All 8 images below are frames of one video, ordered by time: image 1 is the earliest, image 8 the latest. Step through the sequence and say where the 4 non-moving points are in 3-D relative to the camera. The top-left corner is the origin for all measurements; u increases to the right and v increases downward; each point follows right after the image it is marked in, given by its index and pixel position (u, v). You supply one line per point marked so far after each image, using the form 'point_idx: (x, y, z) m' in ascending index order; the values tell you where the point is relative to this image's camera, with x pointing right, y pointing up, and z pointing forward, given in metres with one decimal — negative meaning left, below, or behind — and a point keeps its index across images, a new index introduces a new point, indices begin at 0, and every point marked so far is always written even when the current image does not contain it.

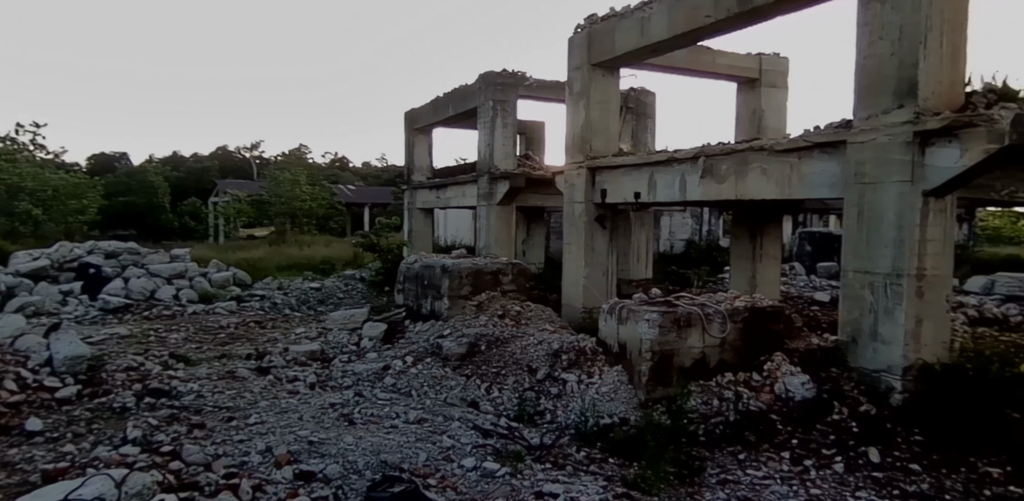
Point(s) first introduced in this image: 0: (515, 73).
0: (+0.1, +3.5, +11.7) m
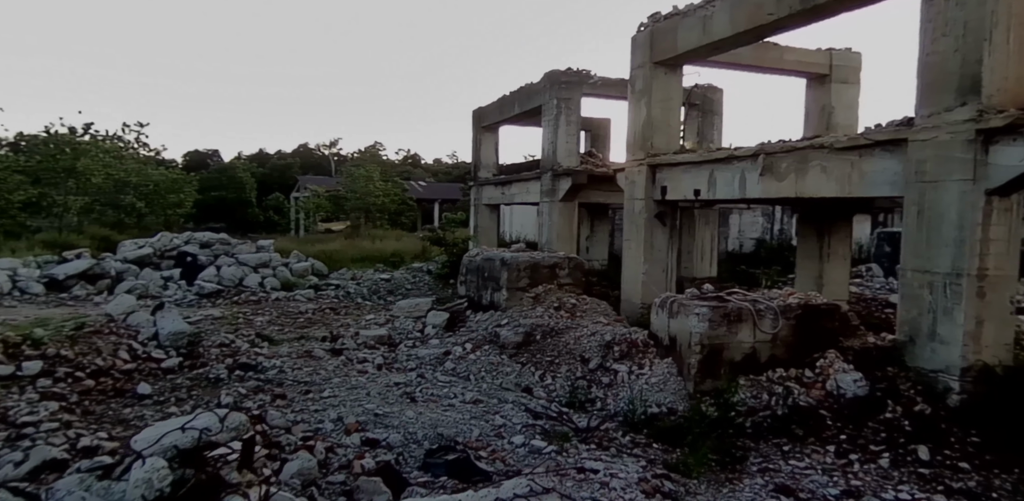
0: (+1.4, +3.6, +11.8) m
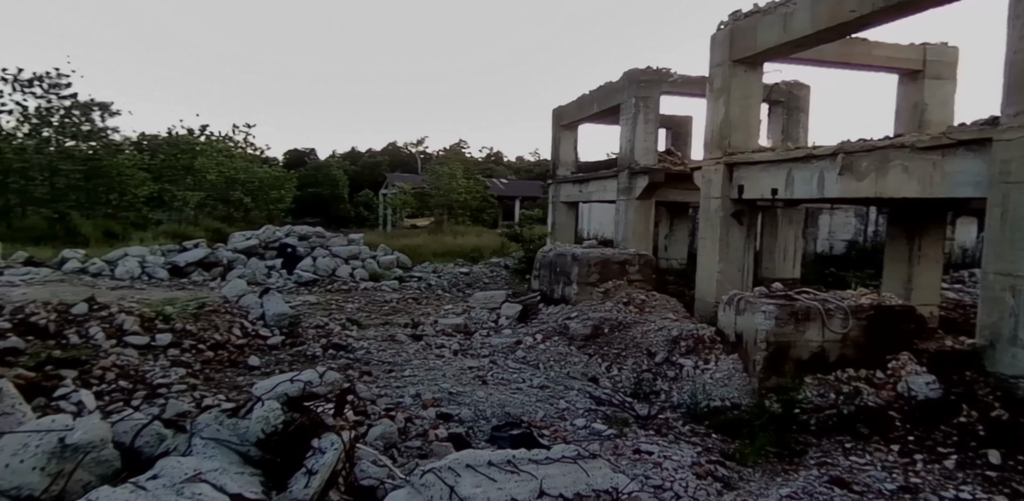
0: (+2.9, +3.6, +11.9) m
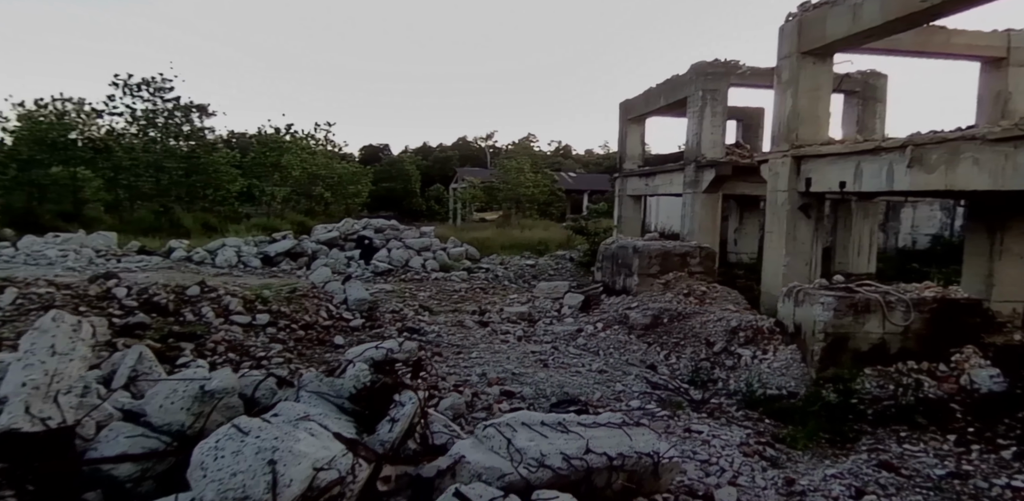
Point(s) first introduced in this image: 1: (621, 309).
0: (+4.3, +3.7, +11.7) m
1: (+1.4, -0.7, +7.5) m
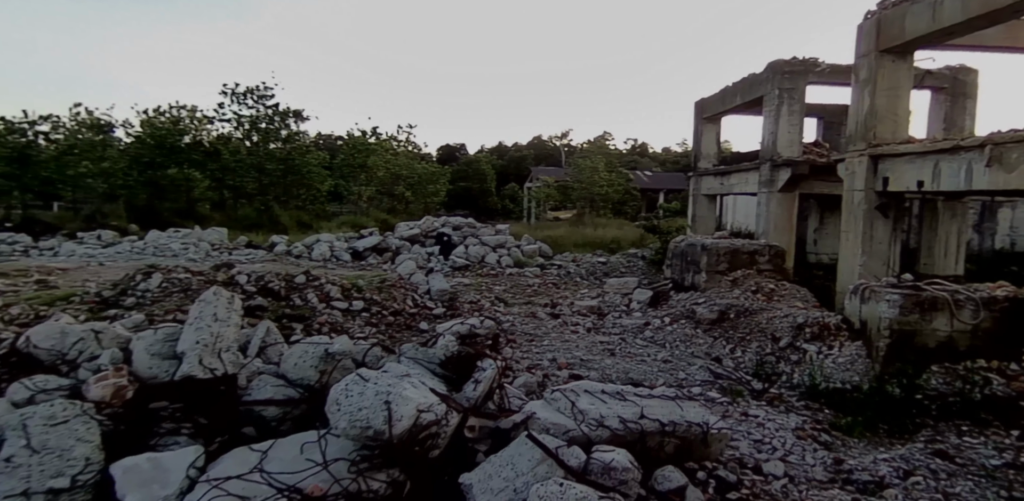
0: (+5.7, +3.8, +11.6) m
1: (+2.3, -0.7, +7.7) m
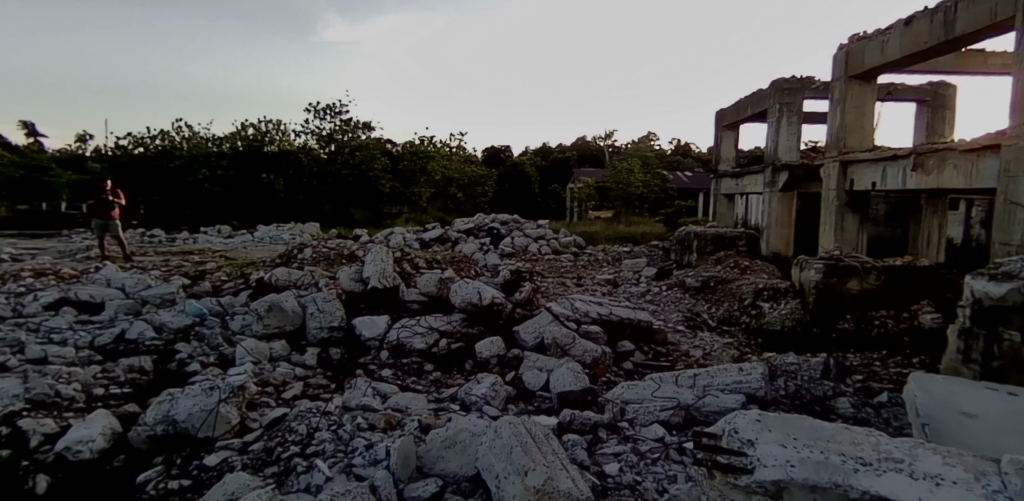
0: (+6.6, +4.0, +13.8) m
1: (+2.9, -0.5, +10.1) m
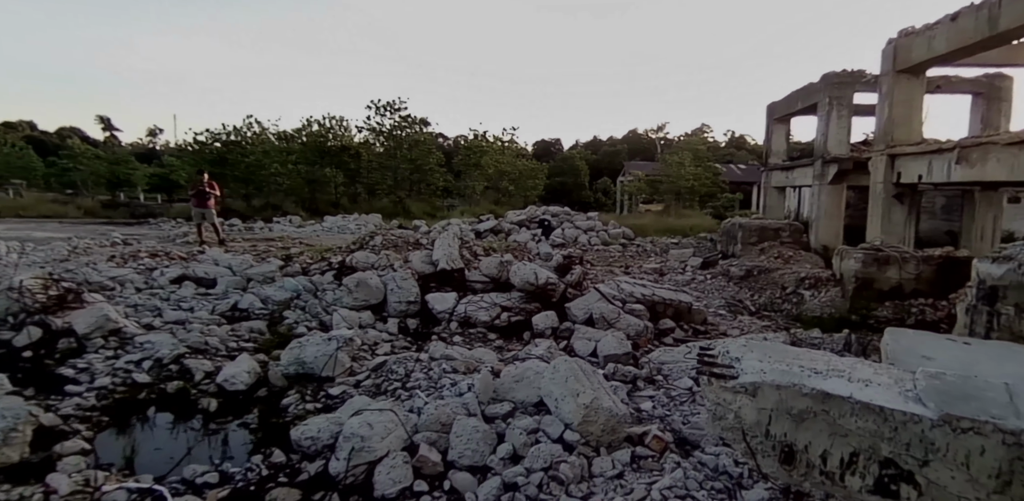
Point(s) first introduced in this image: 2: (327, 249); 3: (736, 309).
0: (+7.9, +4.2, +13.8) m
1: (+3.8, -0.3, +10.6) m
2: (-2.9, 0.0, +9.5) m
3: (+3.2, -0.8, +8.5) m
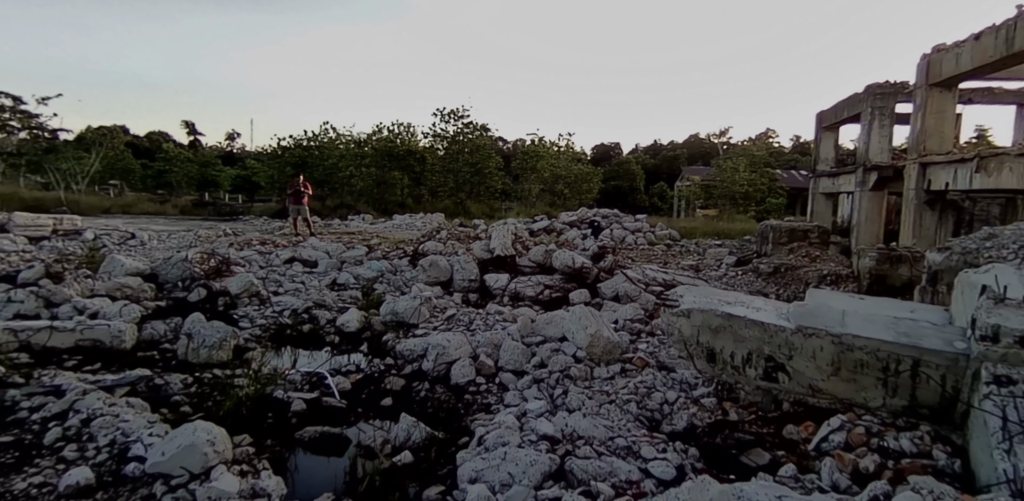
0: (+9.2, +4.1, +14.4) m
1: (+4.8, -0.3, +11.5) m
2: (-2.1, +0.2, +11.1) m
3: (+4.0, -0.8, +9.5) m
